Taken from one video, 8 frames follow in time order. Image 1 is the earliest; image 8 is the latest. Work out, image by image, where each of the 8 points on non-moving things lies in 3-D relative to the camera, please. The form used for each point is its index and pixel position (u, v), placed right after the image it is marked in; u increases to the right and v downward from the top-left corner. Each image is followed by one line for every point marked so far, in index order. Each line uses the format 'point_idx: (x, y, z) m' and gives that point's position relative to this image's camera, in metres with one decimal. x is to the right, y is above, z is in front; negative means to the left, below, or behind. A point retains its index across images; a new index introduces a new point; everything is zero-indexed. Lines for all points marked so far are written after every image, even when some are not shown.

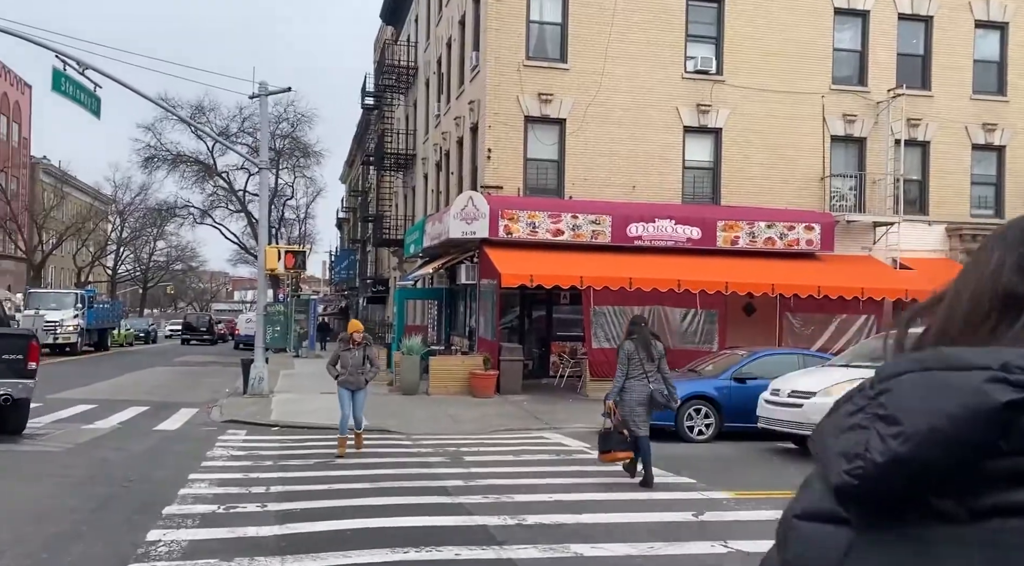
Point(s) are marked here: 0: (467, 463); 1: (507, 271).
0: (-0.5, -2.1, +9.6) m
1: (-0.1, +0.2, +17.0) m
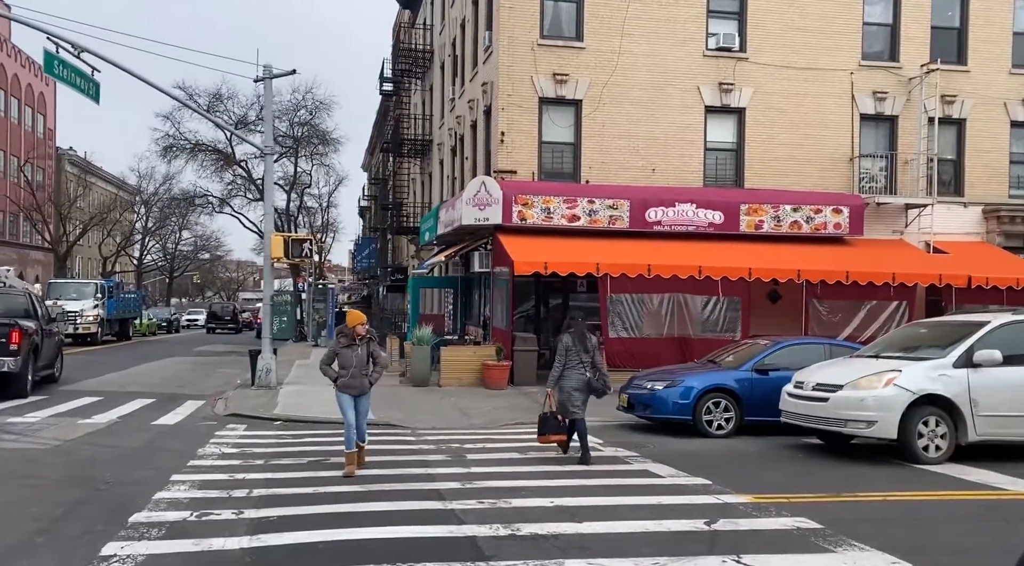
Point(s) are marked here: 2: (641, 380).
0: (-0.5, -2.0, +9.1) m
1: (+0.1, +0.5, +16.4) m
2: (+1.9, -1.4, +11.8) m
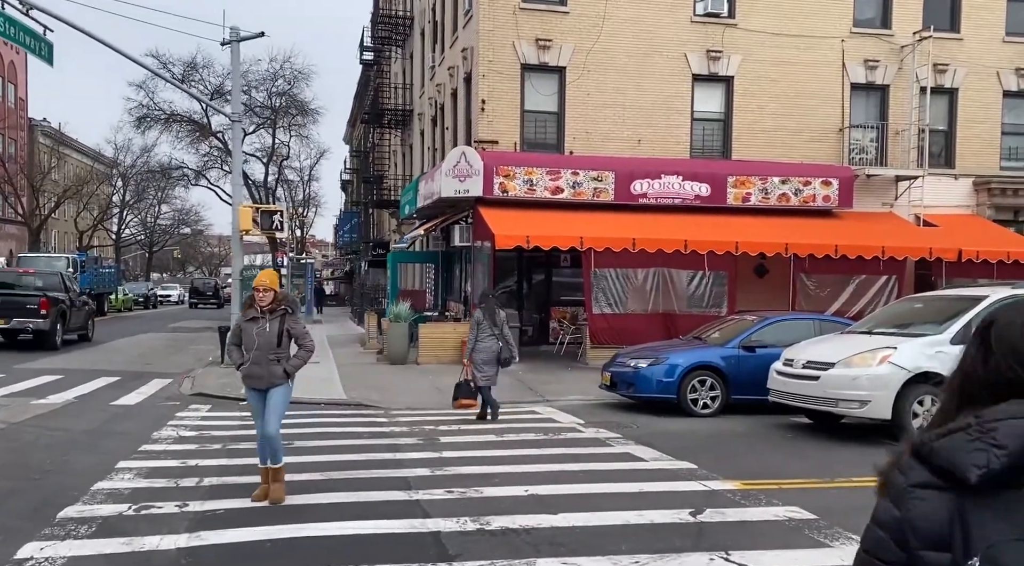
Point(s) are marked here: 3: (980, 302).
0: (-0.7, -1.7, +8.6) m
1: (-0.3, +1.0, +15.9) m
2: (+1.5, -1.0, +11.3) m
3: (+5.4, -0.2, +9.4) m
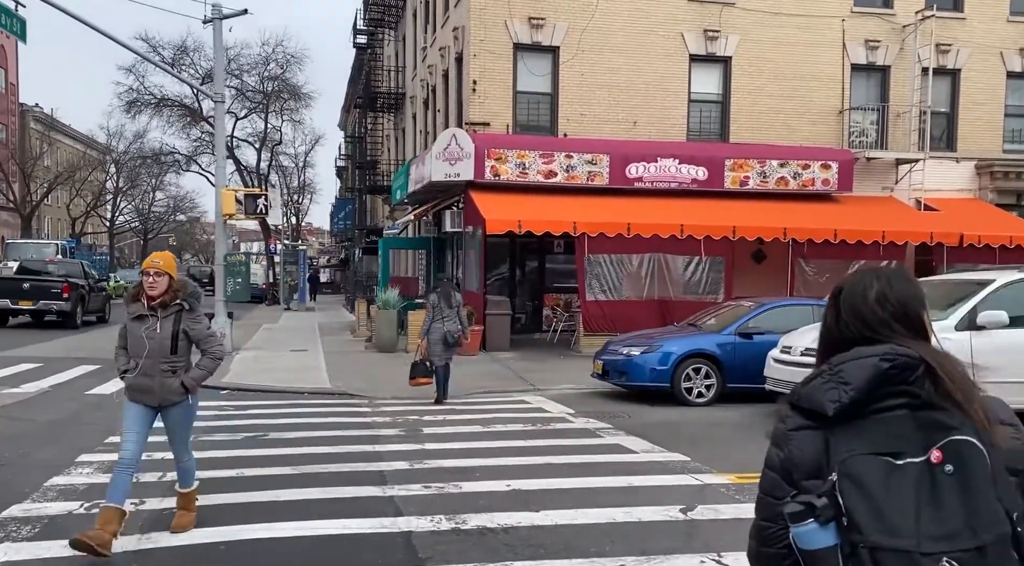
0: (-0.9, -1.5, +8.2) m
1: (-0.4, +1.3, +15.5) m
2: (+1.4, -0.8, +11.0) m
3: (+5.2, 0.0, +9.0) m
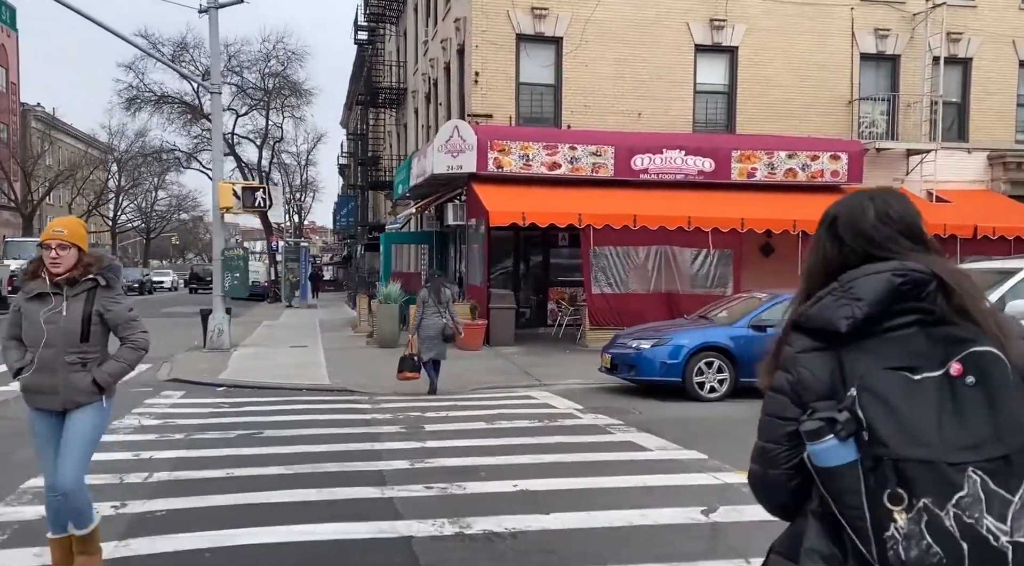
0: (-0.8, -1.5, +7.9) m
1: (-0.4, +1.4, +15.1) m
2: (+1.5, -0.7, +10.6) m
3: (+5.3, +0.1, +8.7) m
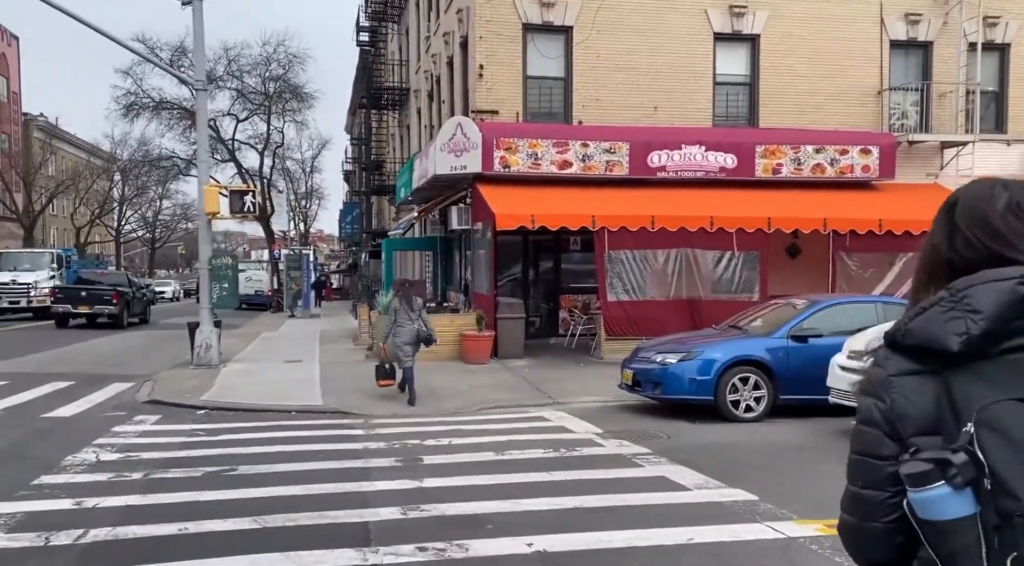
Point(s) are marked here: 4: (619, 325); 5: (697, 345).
0: (-0.7, -1.5, +6.8) m
1: (-0.2, +1.2, +14.0) m
2: (+1.6, -0.8, +9.5) m
3: (+5.4, +0.1, +7.5) m
4: (+1.9, -0.7, +14.7) m
5: (+2.1, -0.7, +9.2) m
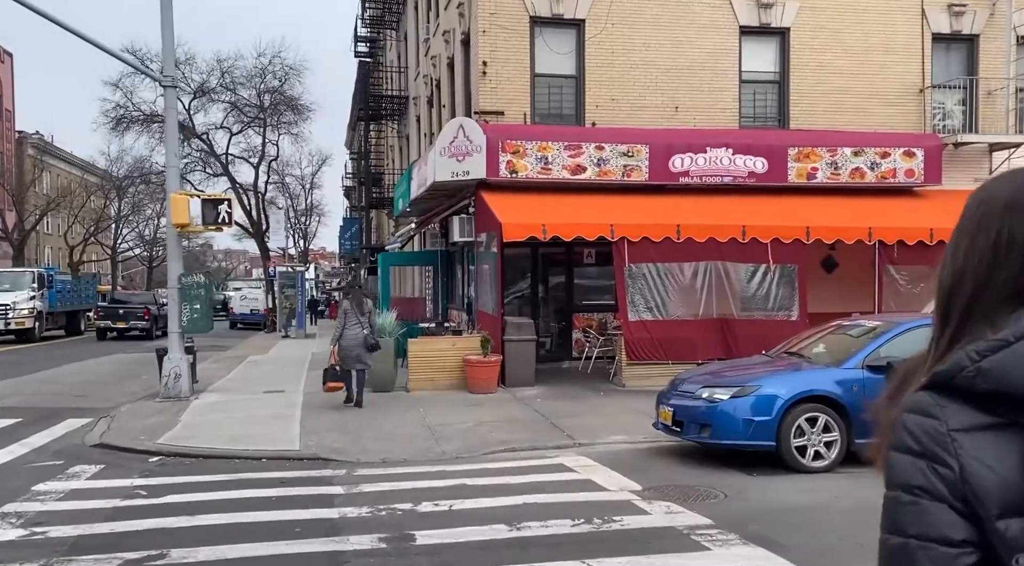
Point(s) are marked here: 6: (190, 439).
0: (-0.6, -1.7, +5.2) m
1: (-0.1, +1.0, +12.5) m
2: (+1.7, -1.0, +7.9) m
3: (+5.5, -0.1, +5.9) m
4: (+2.1, -1.0, +13.1) m
5: (+2.2, -0.9, +7.6) m
6: (-3.7, -1.8, +9.4) m
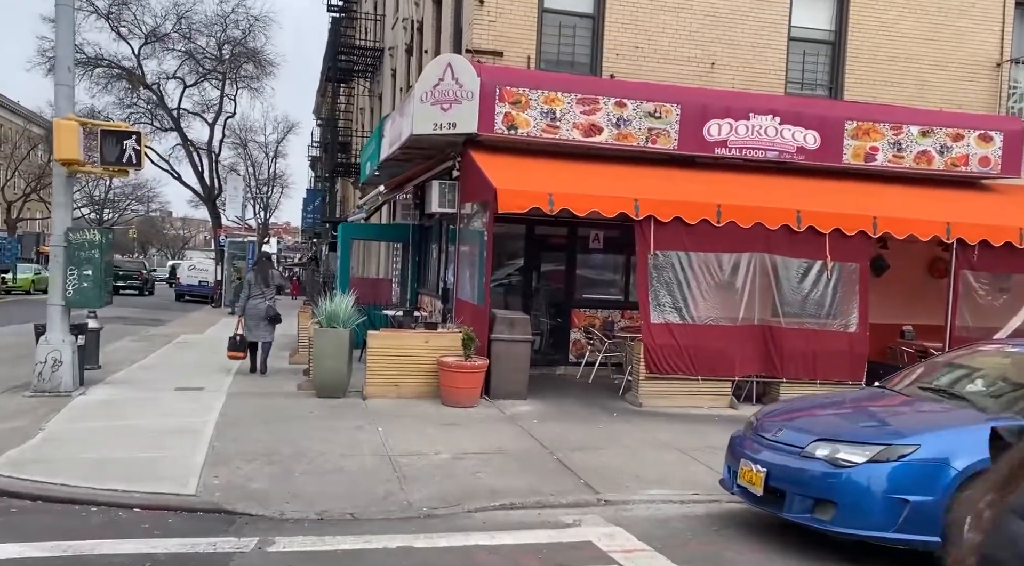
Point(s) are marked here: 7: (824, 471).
0: (-0.4, -1.6, +2.4) m
1: (-0.1, +1.2, +9.6) m
2: (+1.8, -0.9, +5.2) m
3: (+5.7, -0.3, +3.3) m
4: (+1.9, -0.9, +10.4) m
5: (+2.3, -0.9, +4.9) m
6: (-3.7, -1.4, +6.5) m
7: (+1.9, -1.1, +4.8) m
